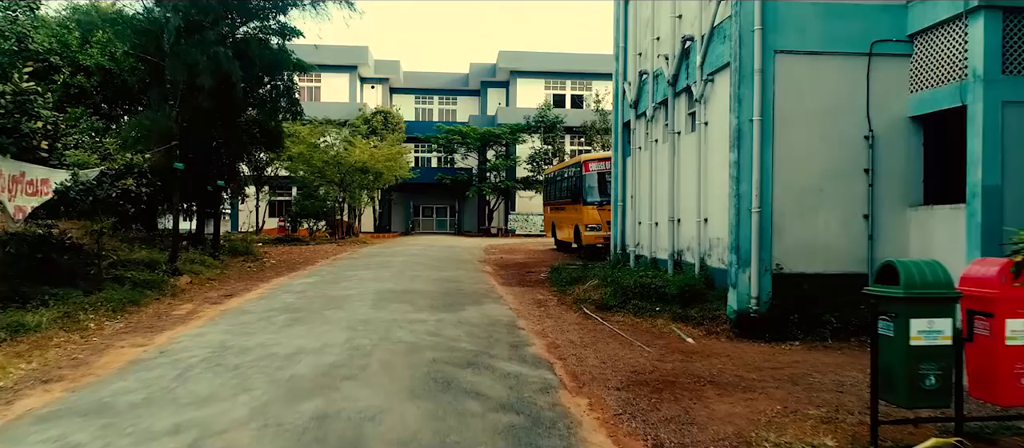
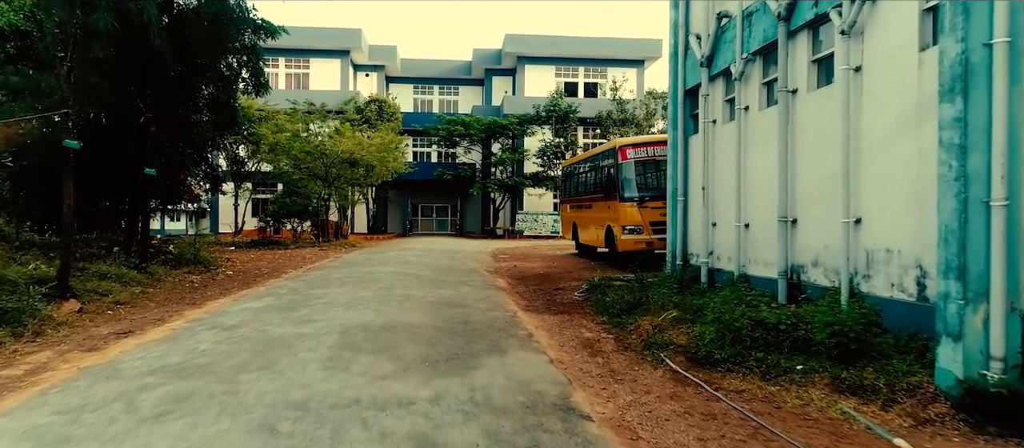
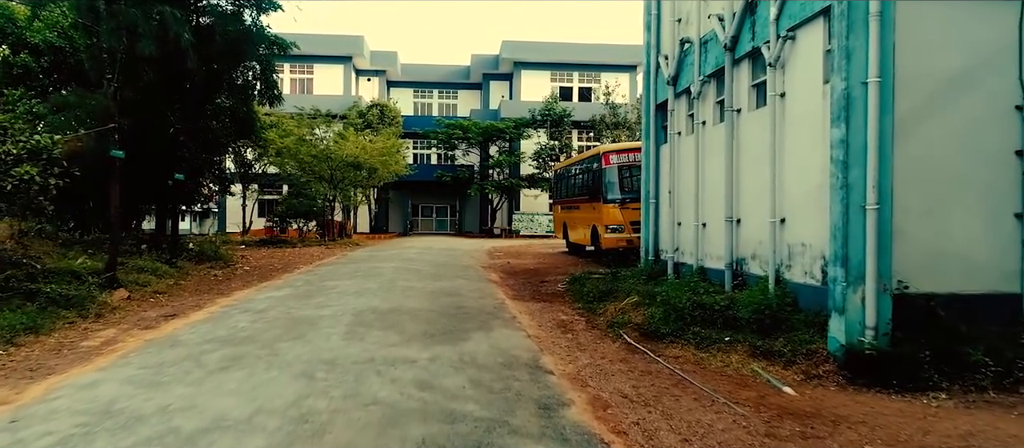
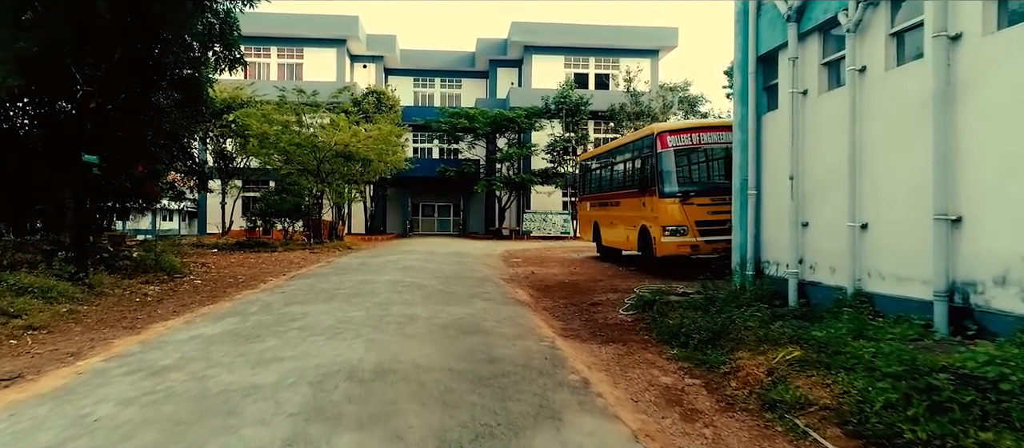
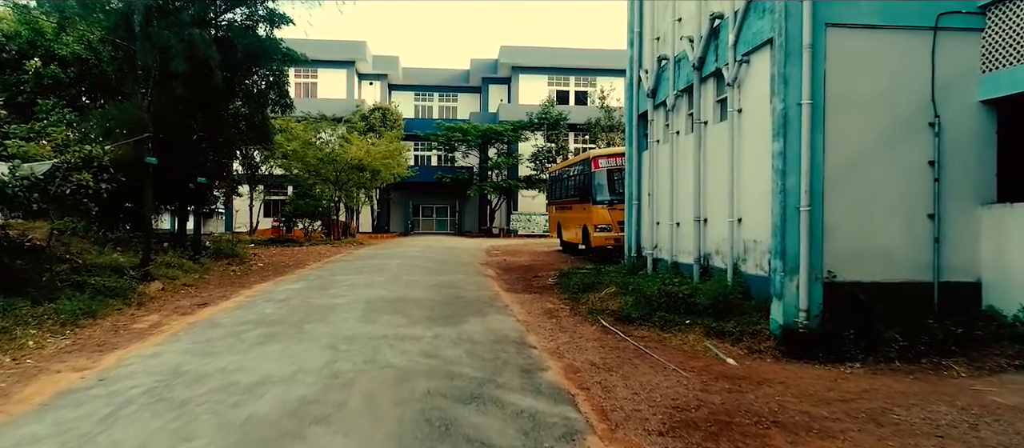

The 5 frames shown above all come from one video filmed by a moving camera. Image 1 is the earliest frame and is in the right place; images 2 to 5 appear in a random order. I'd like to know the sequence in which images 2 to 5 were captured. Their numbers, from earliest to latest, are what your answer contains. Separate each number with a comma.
5, 3, 2, 4
